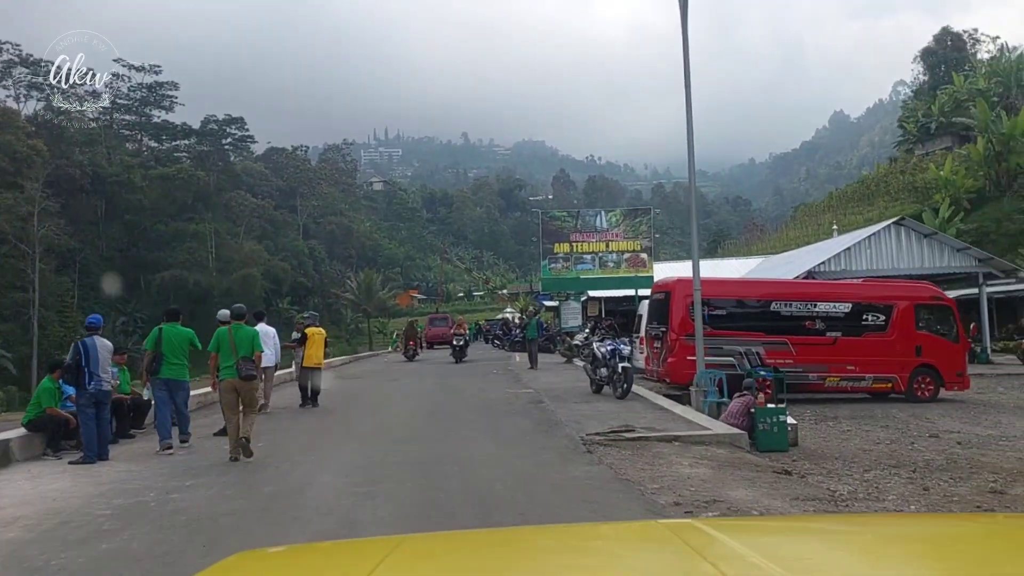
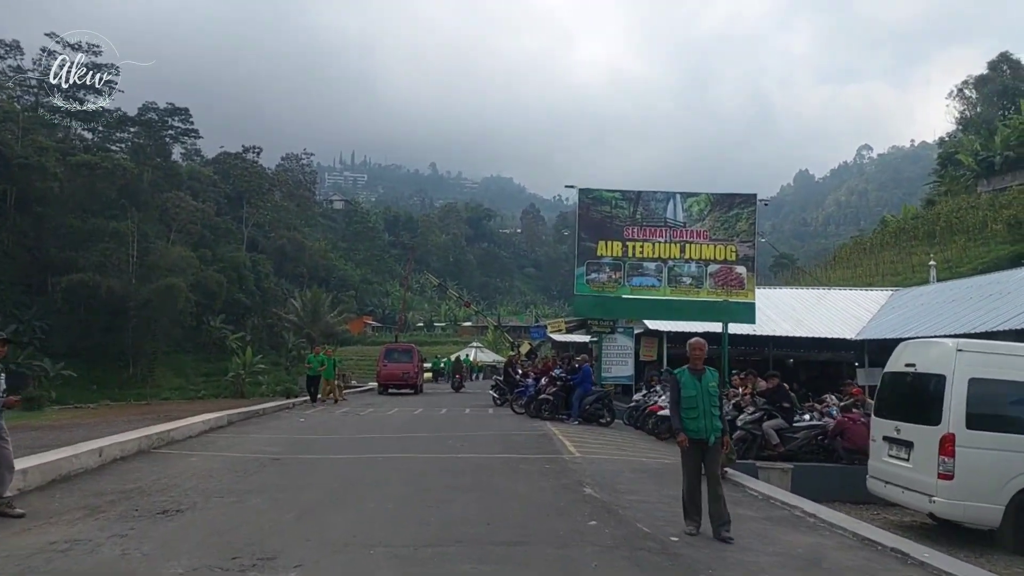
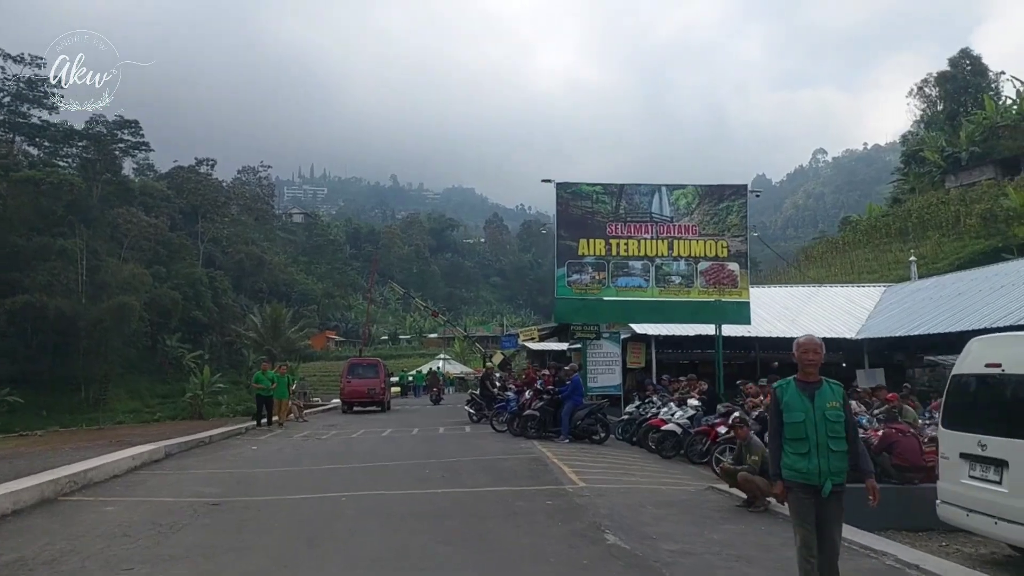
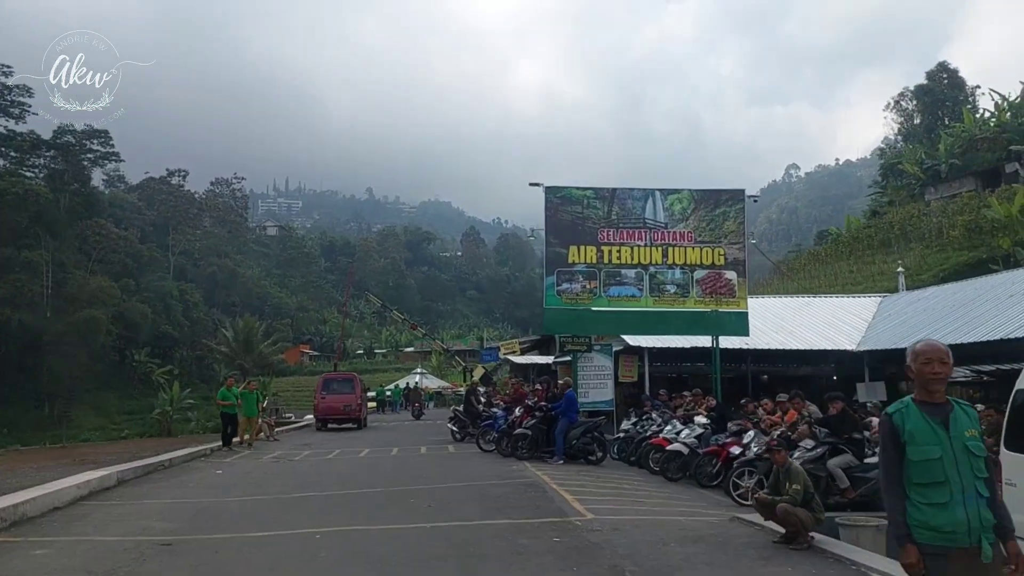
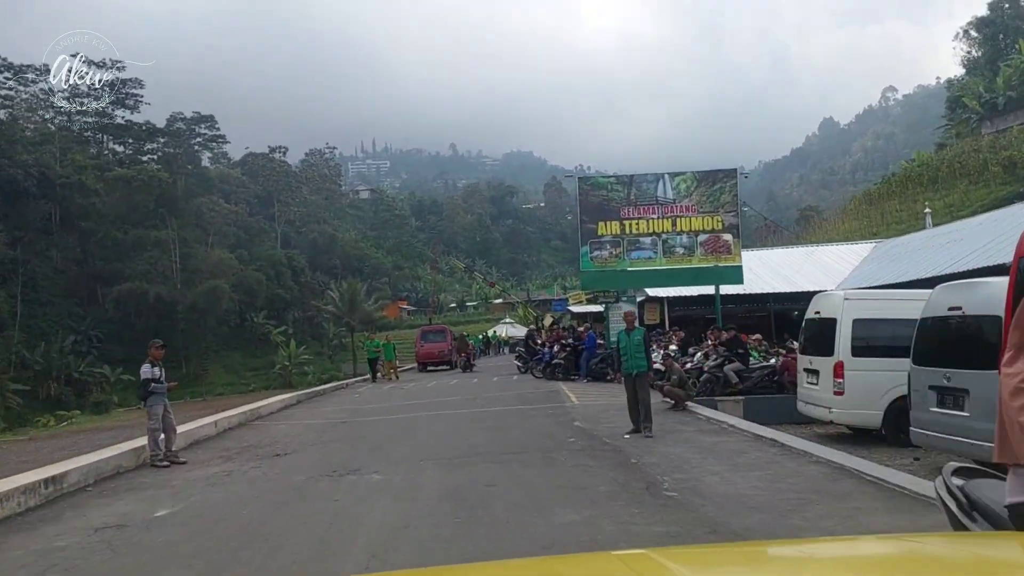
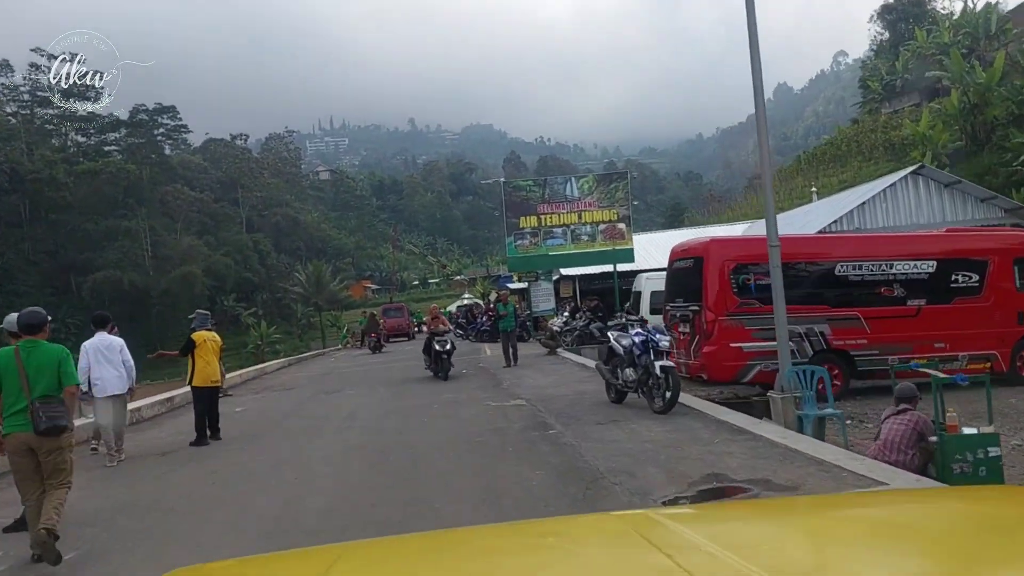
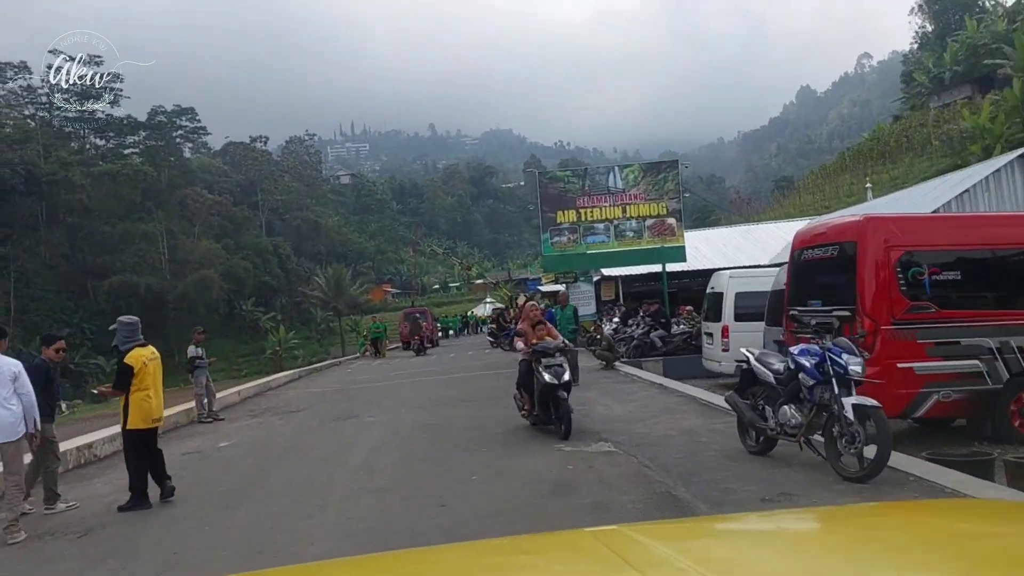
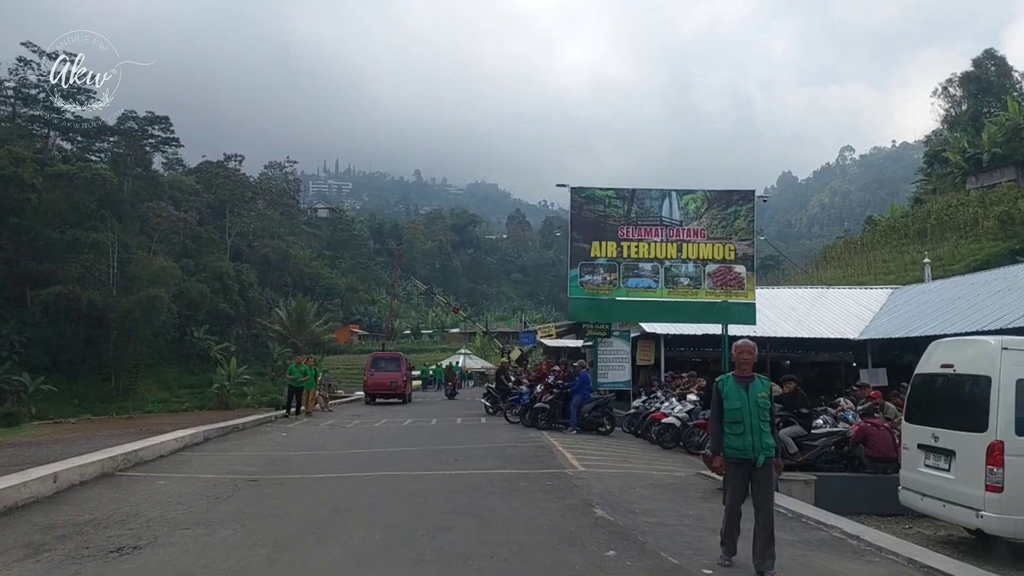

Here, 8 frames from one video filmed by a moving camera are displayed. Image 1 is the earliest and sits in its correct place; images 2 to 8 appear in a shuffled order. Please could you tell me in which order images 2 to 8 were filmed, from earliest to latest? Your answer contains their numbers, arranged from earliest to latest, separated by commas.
6, 7, 5, 2, 8, 3, 4
